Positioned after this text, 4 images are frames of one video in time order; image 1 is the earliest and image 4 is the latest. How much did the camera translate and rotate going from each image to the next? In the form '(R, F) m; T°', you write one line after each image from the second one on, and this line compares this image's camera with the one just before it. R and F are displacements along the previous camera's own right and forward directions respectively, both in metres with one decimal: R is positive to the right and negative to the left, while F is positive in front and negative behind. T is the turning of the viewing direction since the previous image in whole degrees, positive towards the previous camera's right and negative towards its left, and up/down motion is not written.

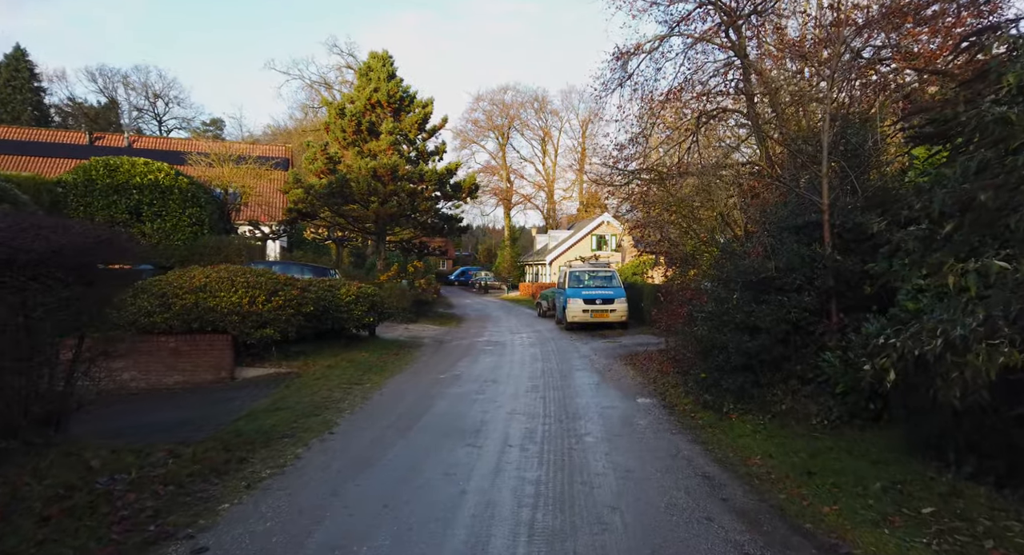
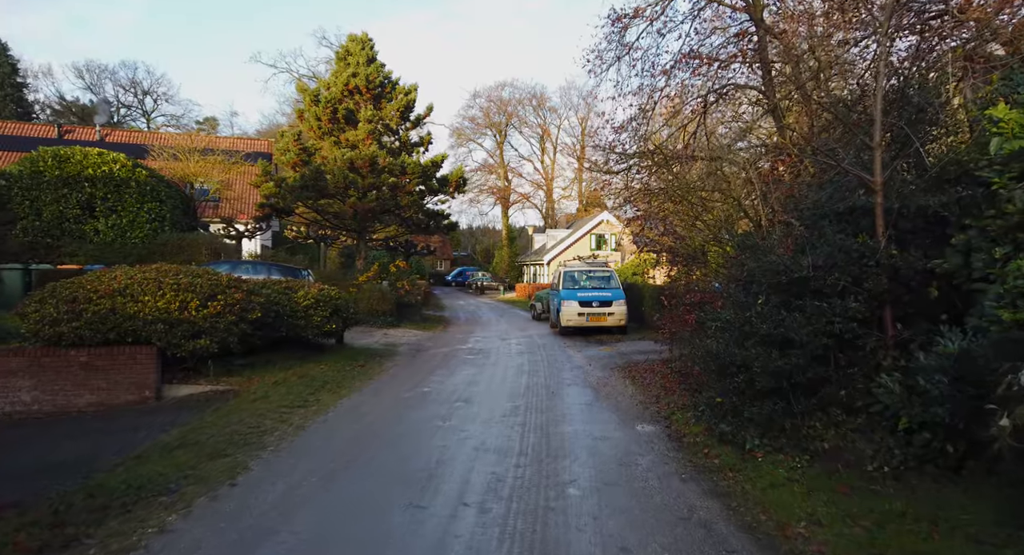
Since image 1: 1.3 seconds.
(+0.3, +1.5) m; 0°
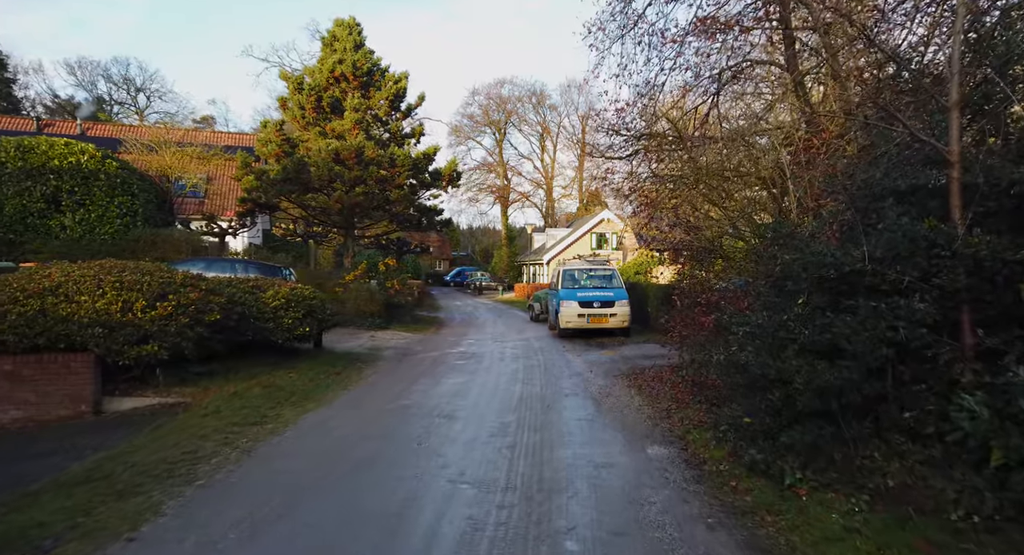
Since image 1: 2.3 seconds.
(+0.1, +1.0) m; 0°
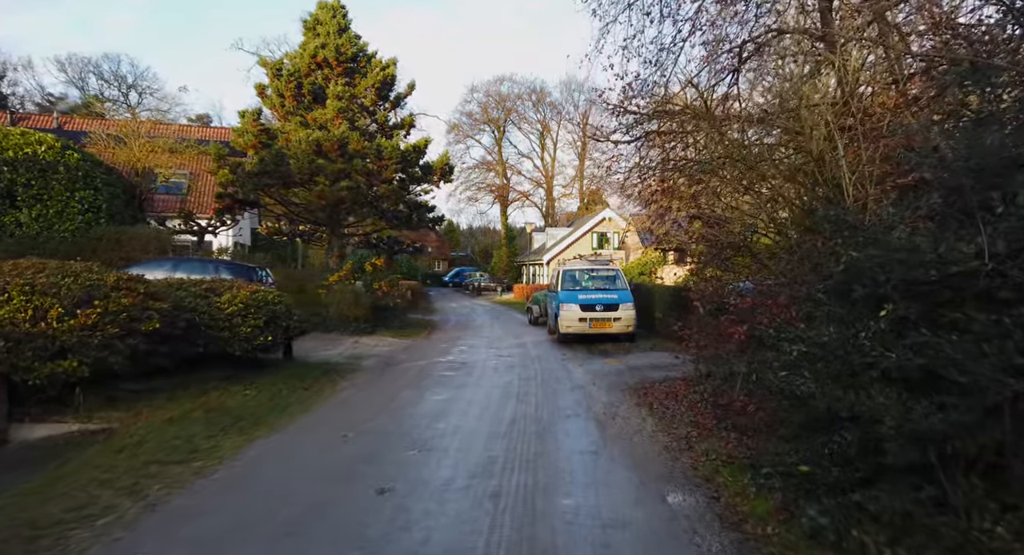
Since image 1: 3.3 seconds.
(+0.1, +1.2) m; 0°
